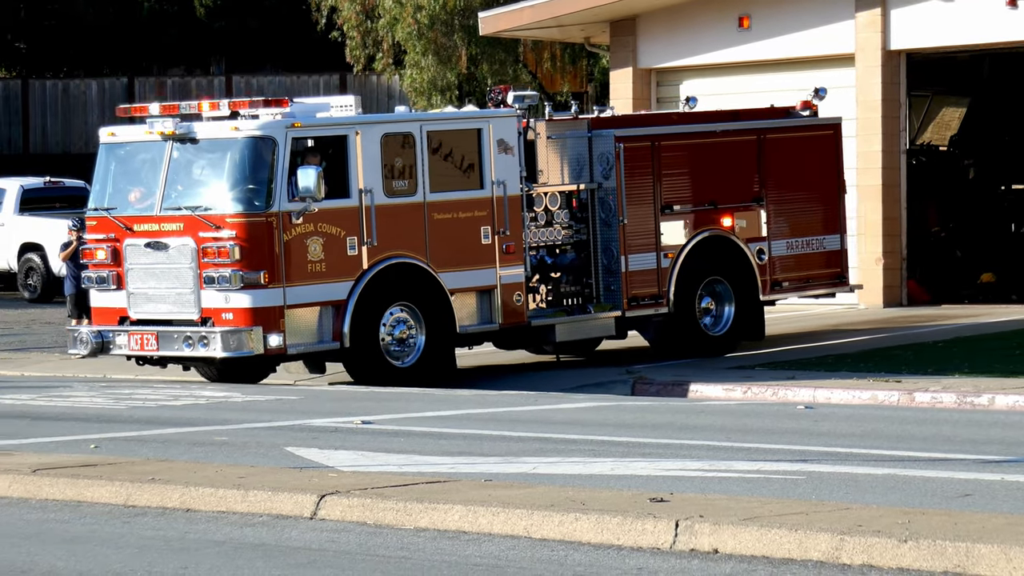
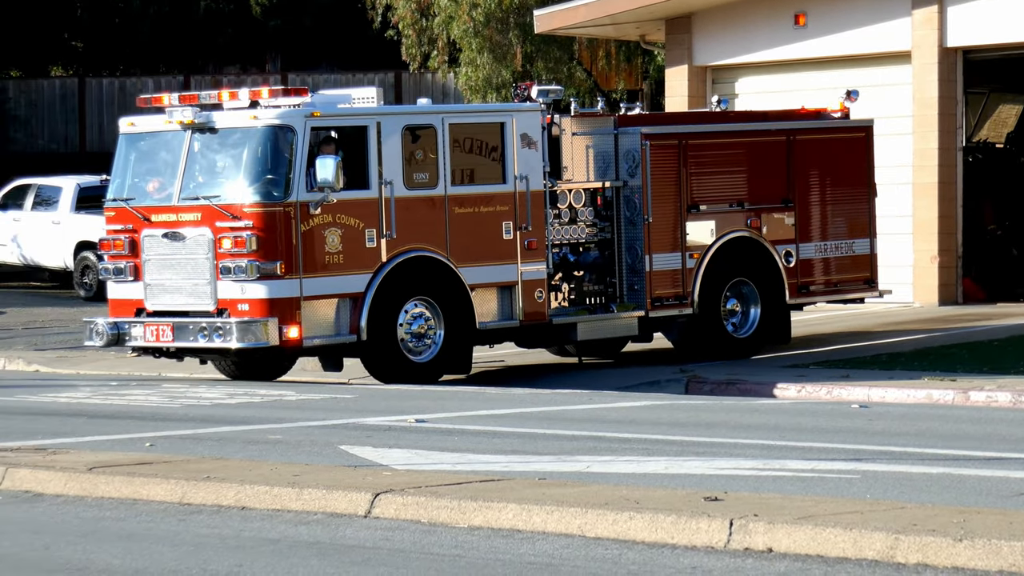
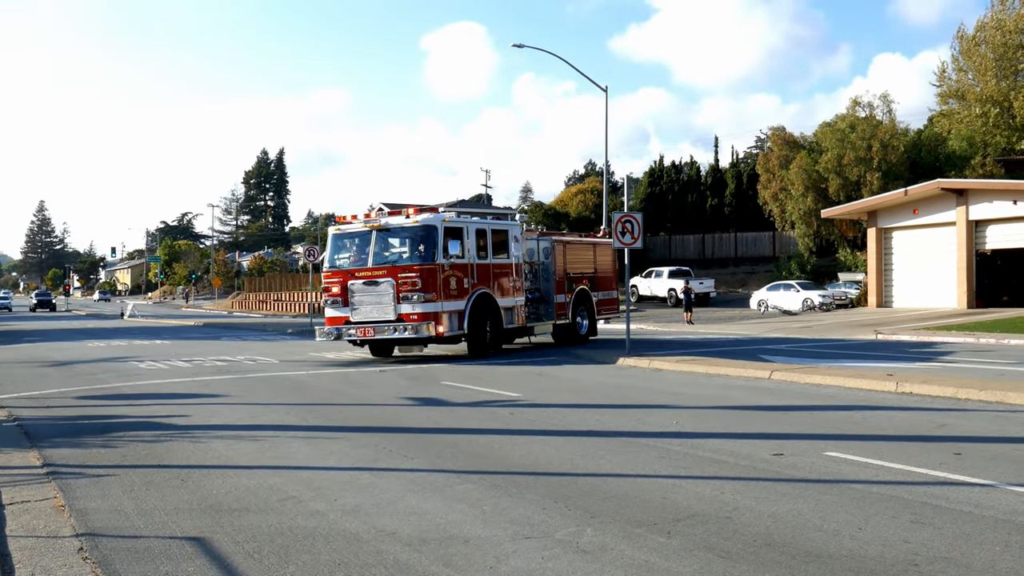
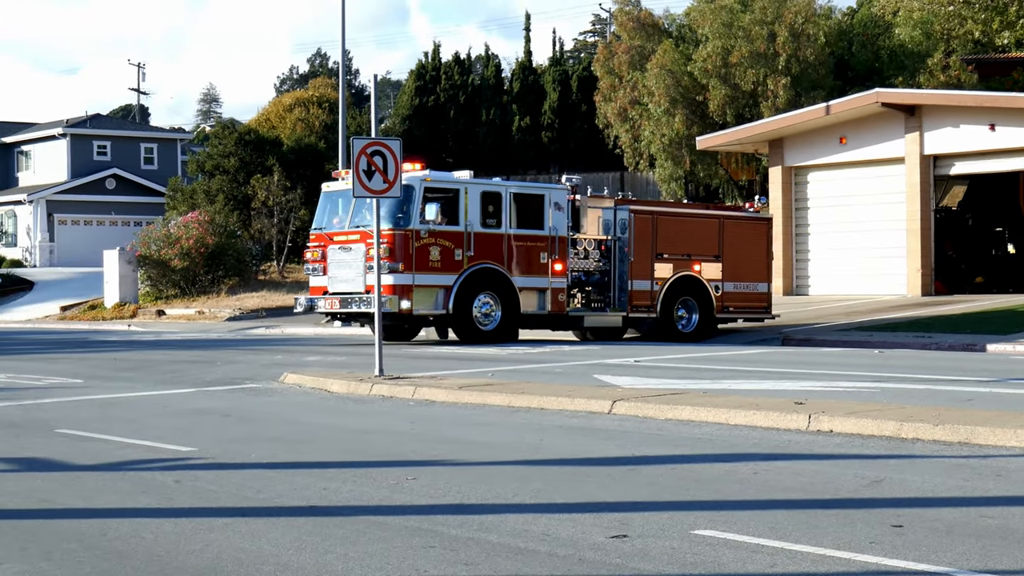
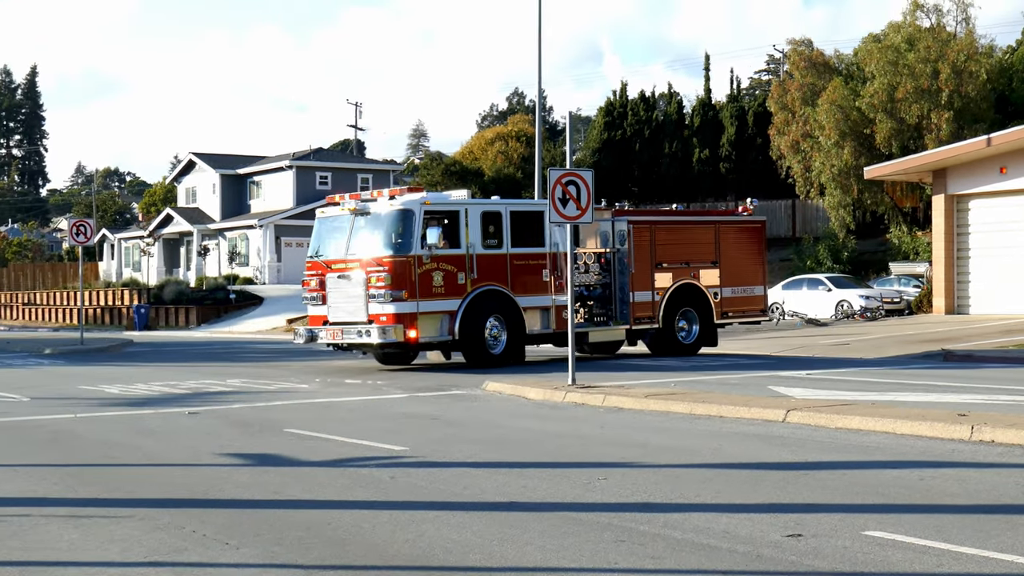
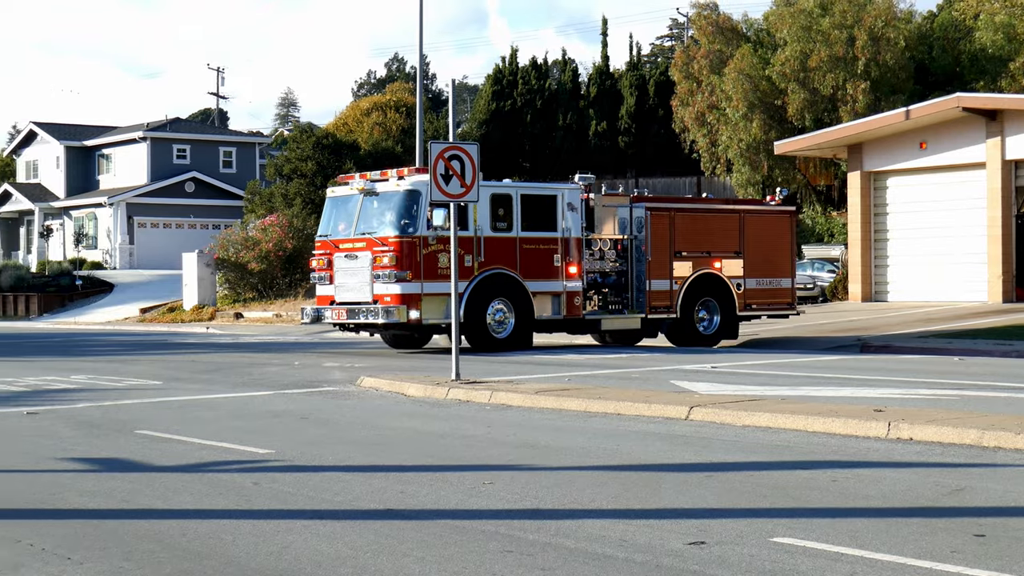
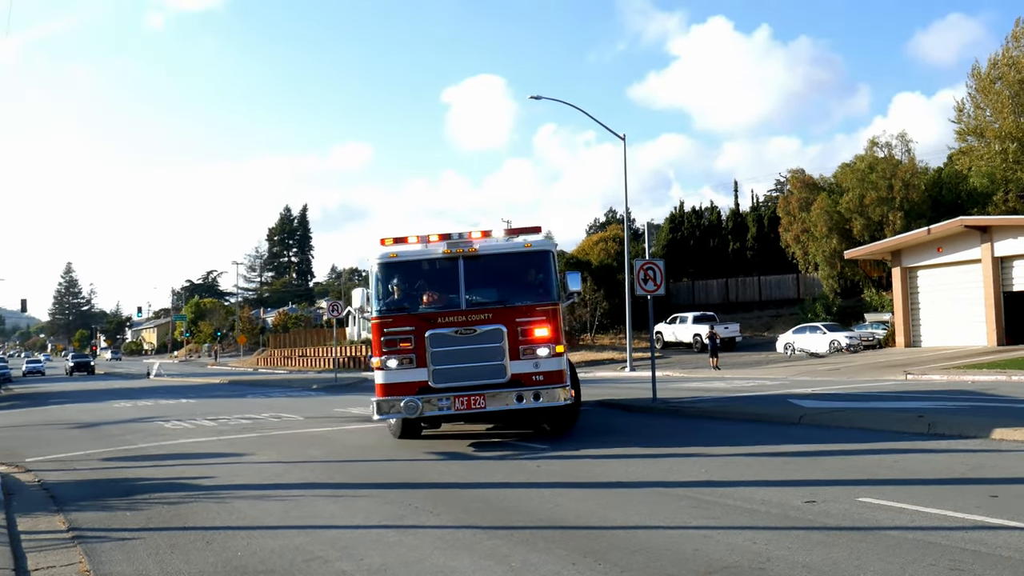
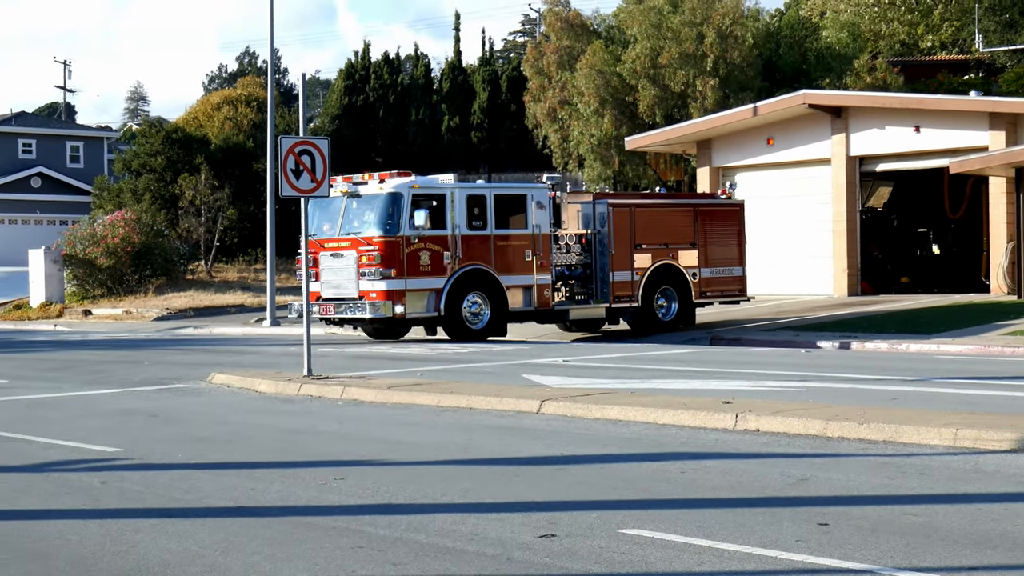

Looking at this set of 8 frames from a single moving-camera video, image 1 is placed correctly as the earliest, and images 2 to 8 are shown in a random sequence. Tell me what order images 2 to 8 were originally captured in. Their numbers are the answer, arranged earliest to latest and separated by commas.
2, 8, 4, 6, 5, 3, 7
